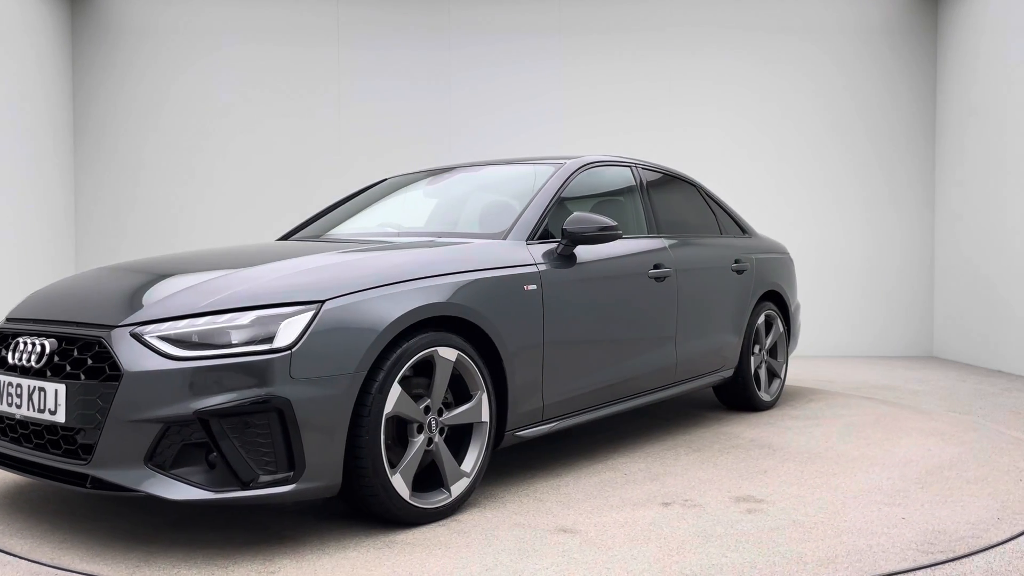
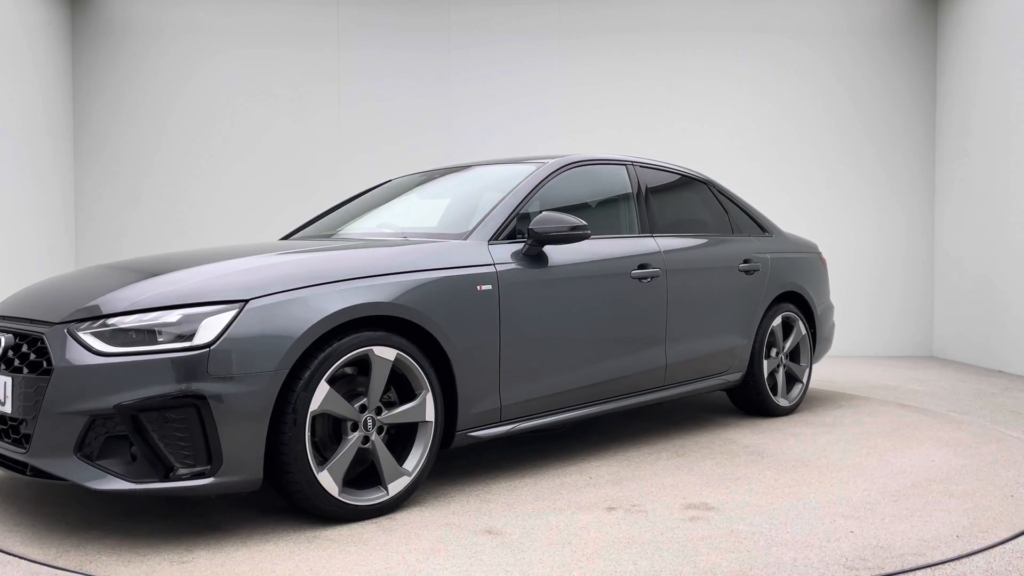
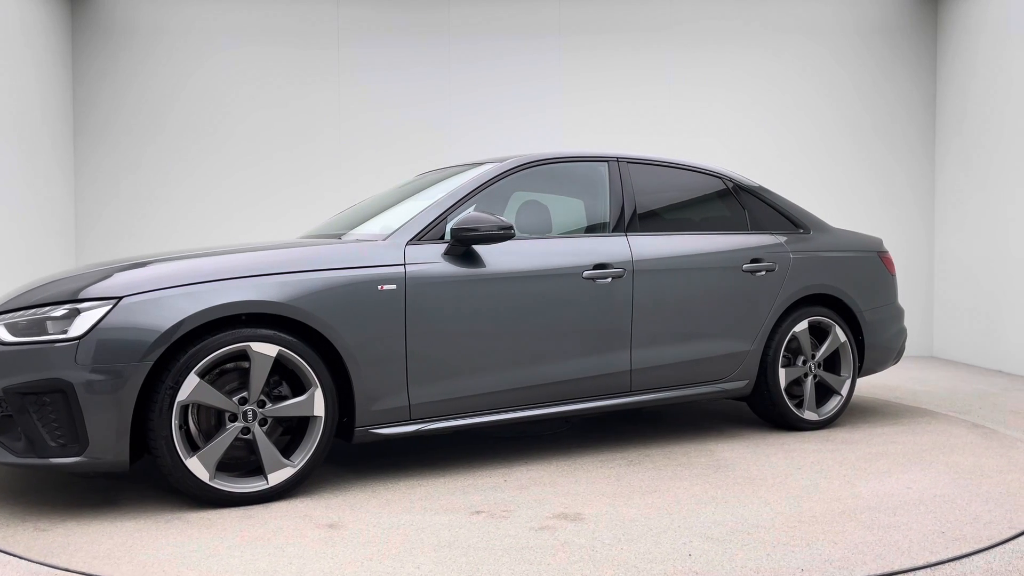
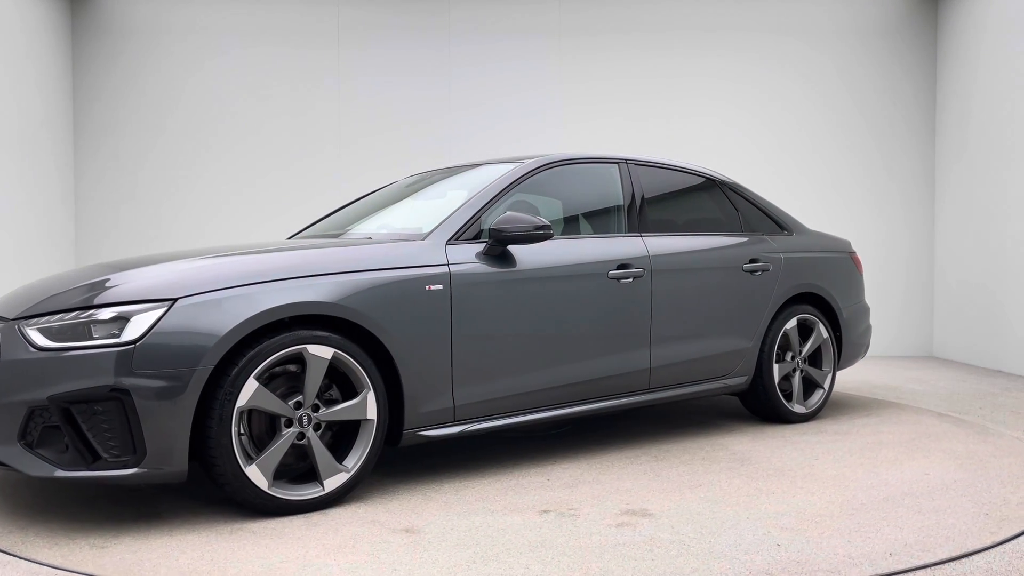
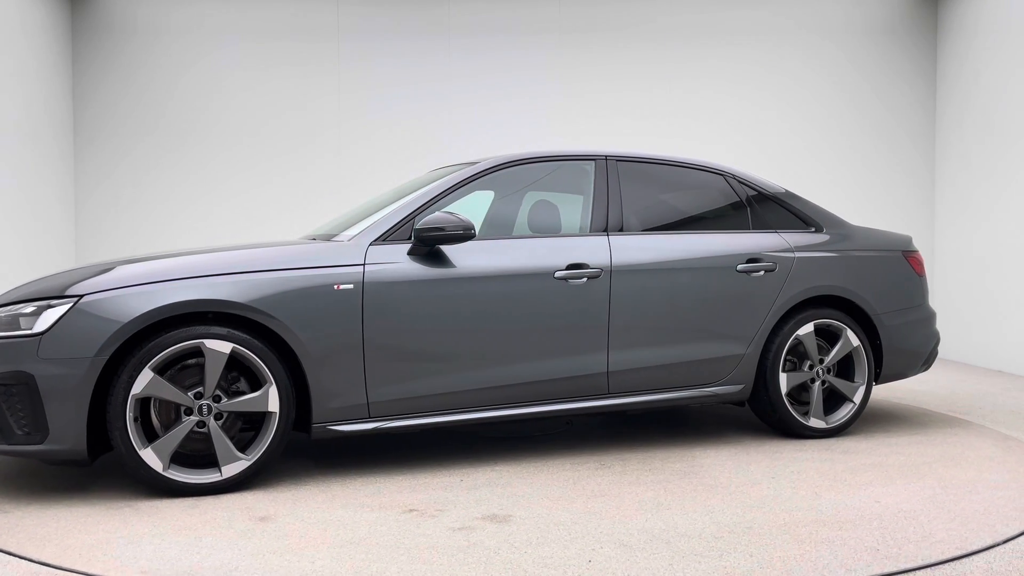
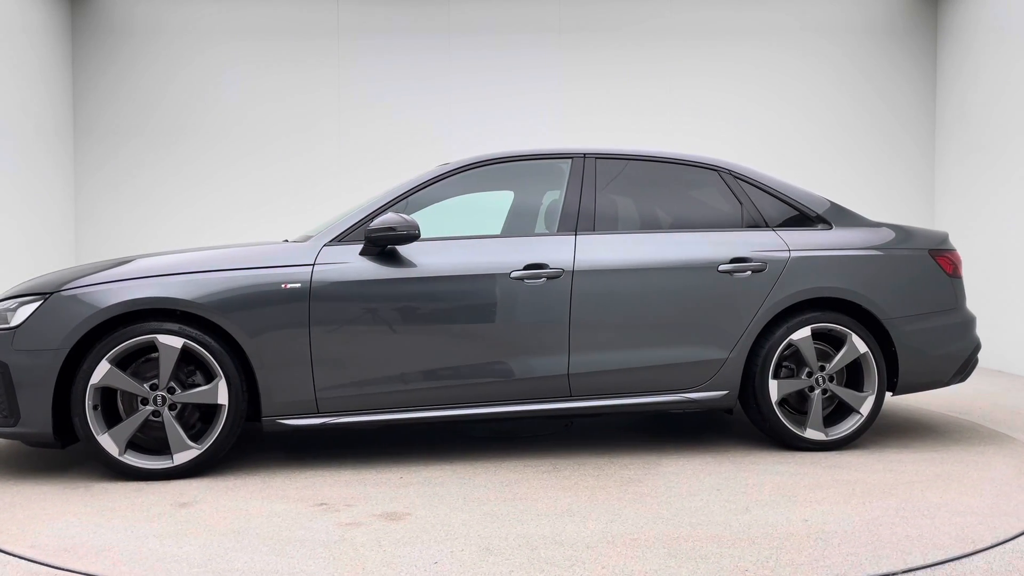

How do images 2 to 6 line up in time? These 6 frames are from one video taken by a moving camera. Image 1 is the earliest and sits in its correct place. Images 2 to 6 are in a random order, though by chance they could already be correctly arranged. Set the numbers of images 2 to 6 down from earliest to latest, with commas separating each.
2, 4, 3, 5, 6
